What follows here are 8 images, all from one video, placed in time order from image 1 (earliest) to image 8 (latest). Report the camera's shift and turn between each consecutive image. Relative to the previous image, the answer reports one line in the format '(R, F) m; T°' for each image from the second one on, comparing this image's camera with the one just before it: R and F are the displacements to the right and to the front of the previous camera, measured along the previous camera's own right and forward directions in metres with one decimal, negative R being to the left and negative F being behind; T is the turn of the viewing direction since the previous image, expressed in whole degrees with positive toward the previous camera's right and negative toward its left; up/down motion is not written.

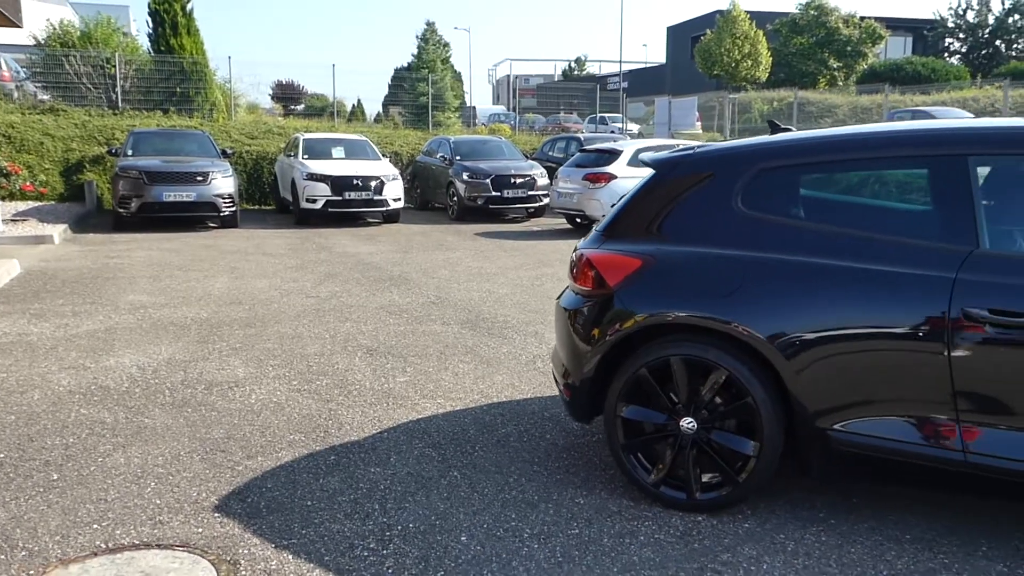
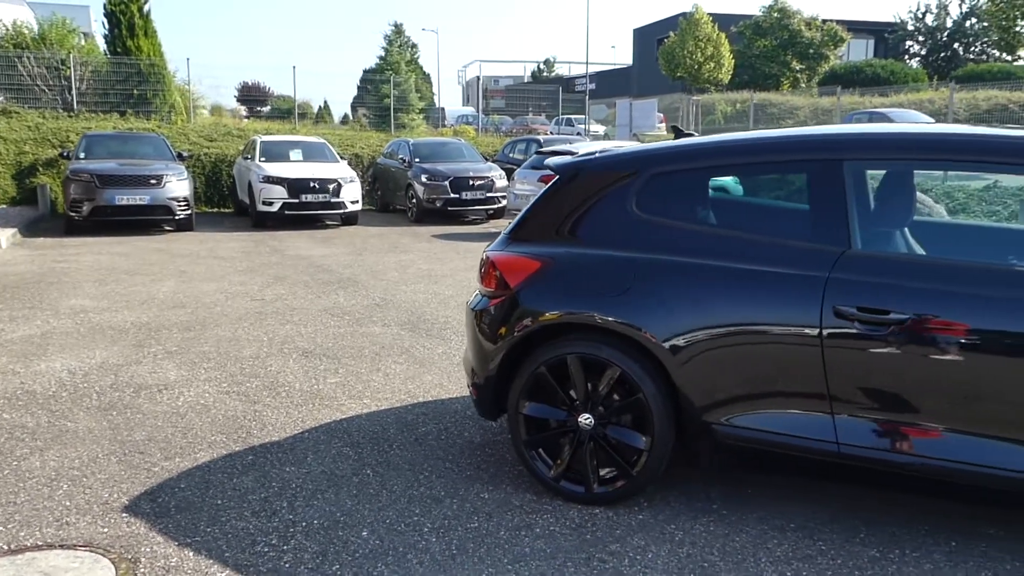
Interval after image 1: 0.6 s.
(+0.3, -0.1) m; +2°
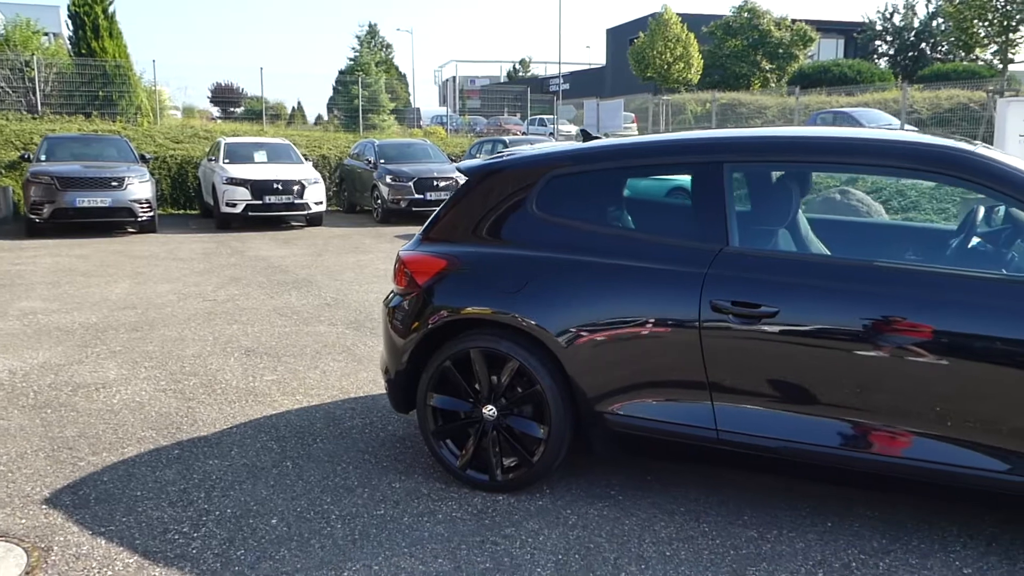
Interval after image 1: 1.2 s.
(+0.3, -0.2) m; +1°
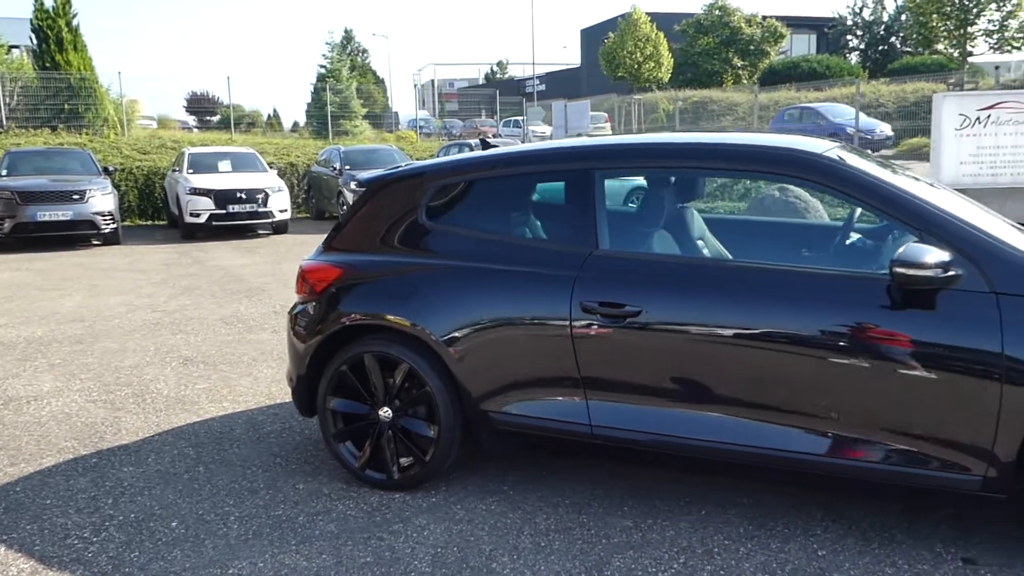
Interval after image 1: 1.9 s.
(+0.4, -0.2) m; +1°
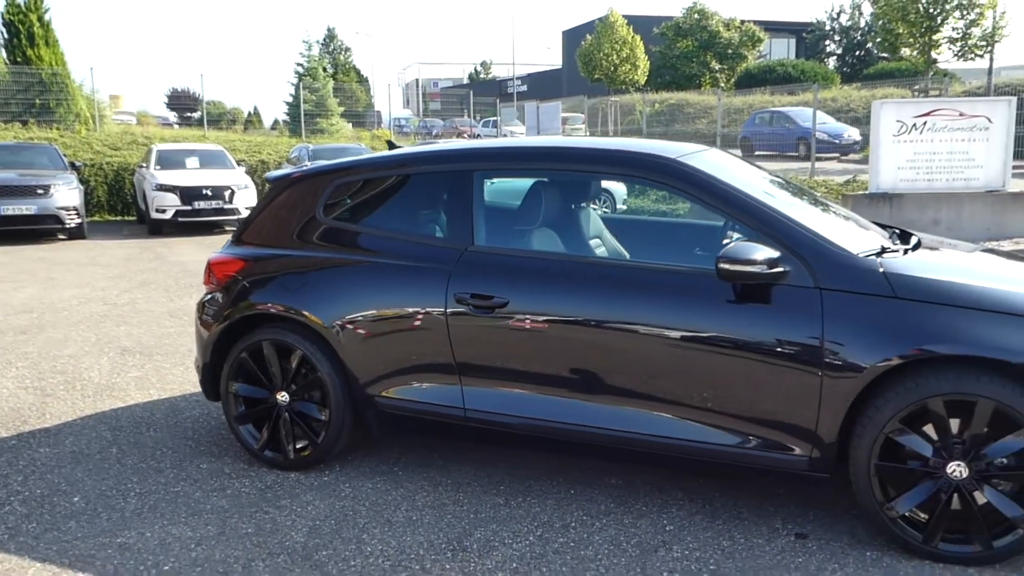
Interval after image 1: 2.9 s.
(+0.5, -0.3) m; +1°
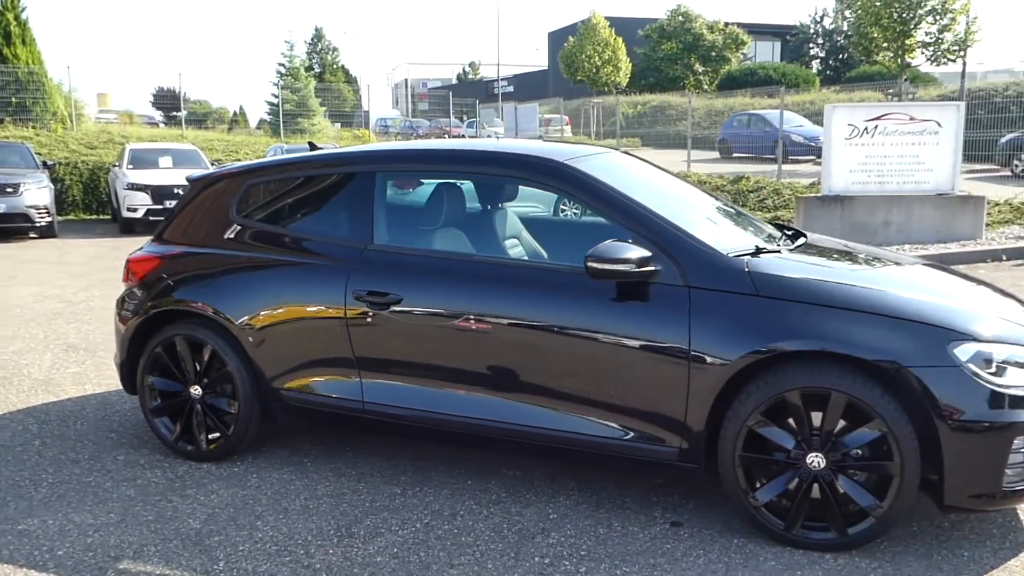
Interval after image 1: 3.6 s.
(+0.4, -0.1) m; 0°
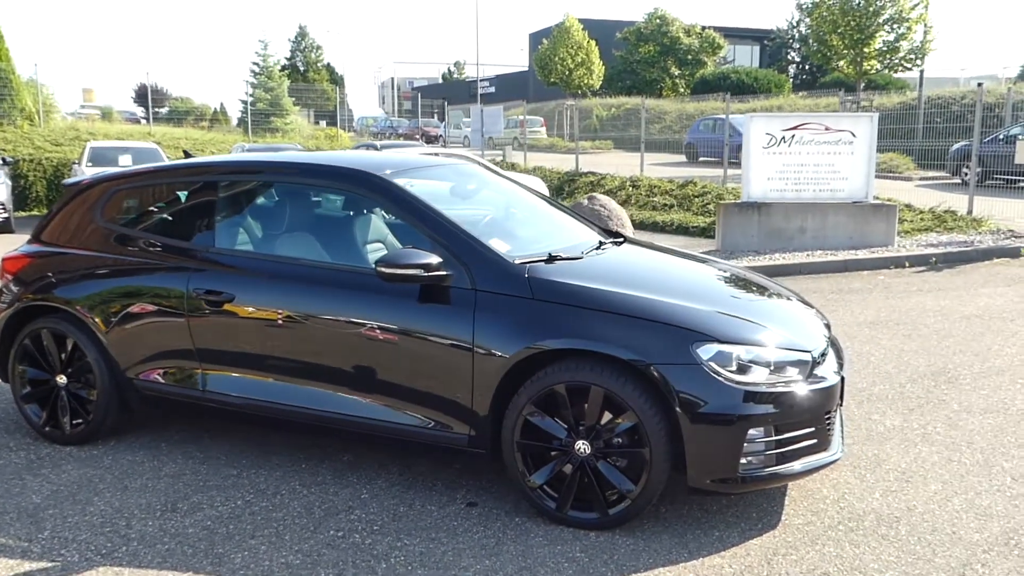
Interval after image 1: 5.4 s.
(+0.8, -0.4) m; 0°
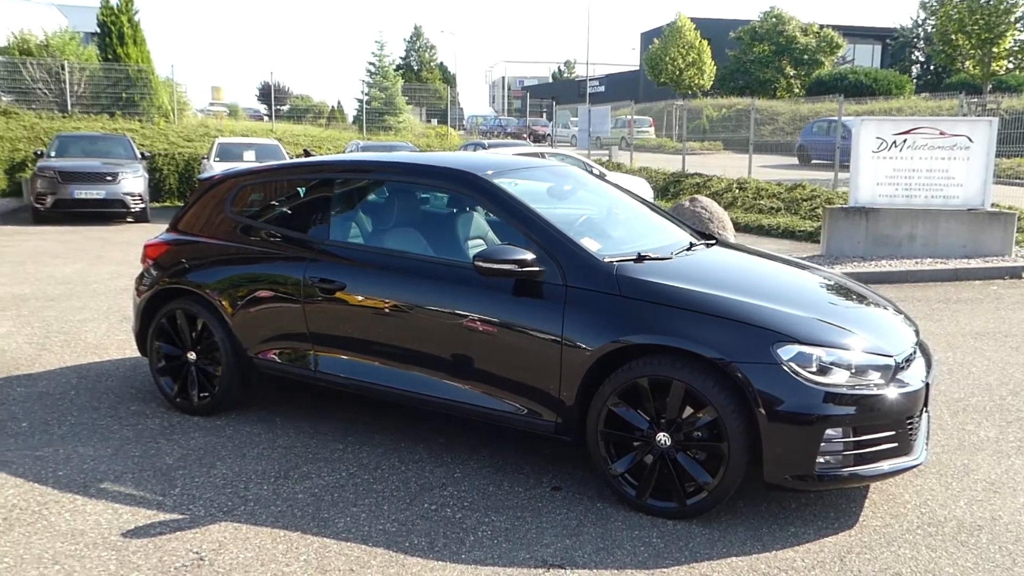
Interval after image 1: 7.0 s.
(+0.1, -0.2) m; -7°
